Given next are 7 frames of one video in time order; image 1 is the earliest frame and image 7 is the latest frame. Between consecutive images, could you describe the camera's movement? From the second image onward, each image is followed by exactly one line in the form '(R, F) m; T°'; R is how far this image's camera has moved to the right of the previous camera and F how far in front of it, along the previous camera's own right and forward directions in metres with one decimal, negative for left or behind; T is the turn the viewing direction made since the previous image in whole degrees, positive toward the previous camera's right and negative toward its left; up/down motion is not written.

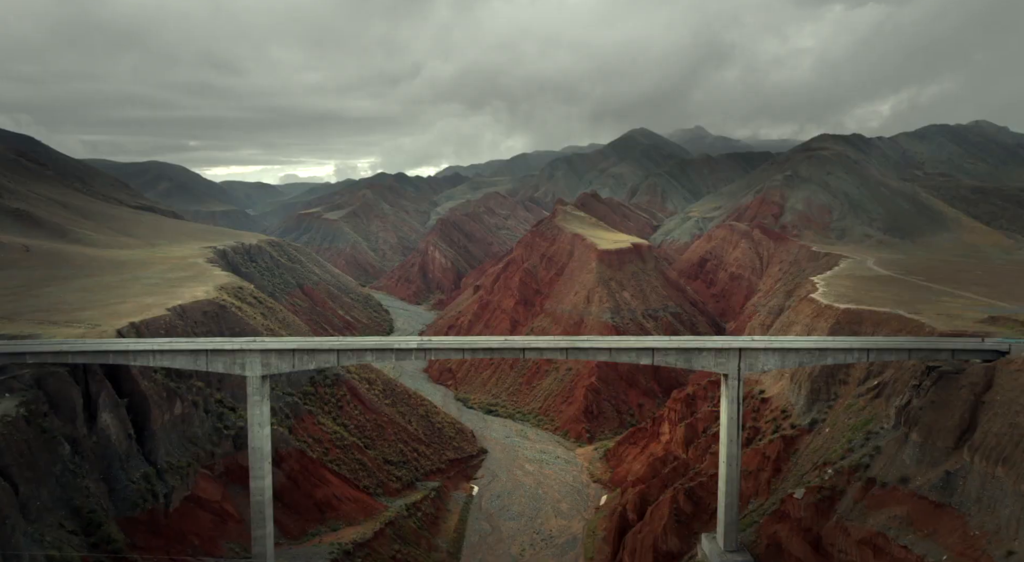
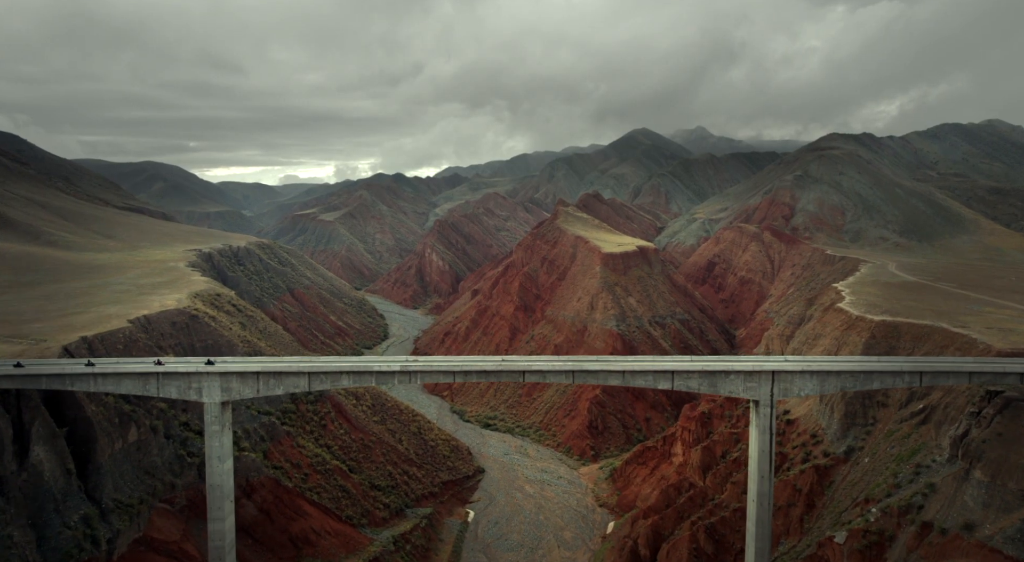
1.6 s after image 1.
(+0.1, +3.1) m; 0°
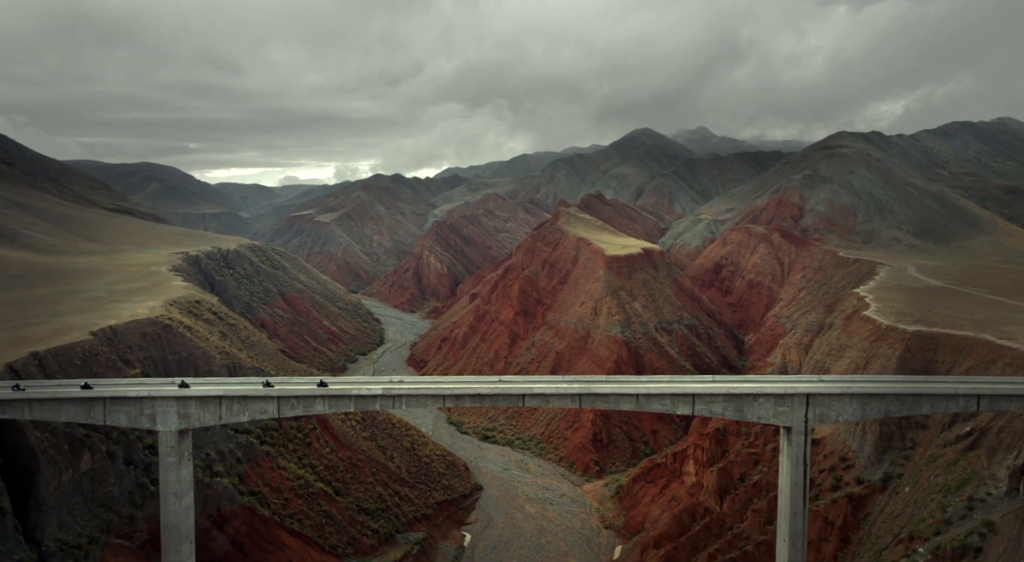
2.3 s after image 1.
(+0.1, +2.5) m; 0°
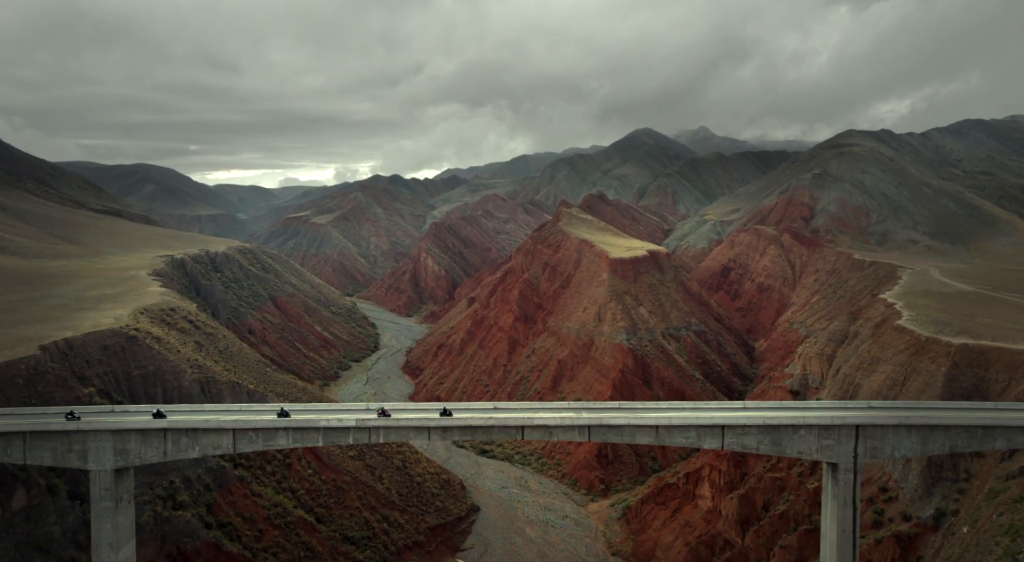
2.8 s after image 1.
(+0.1, +2.7) m; 0°
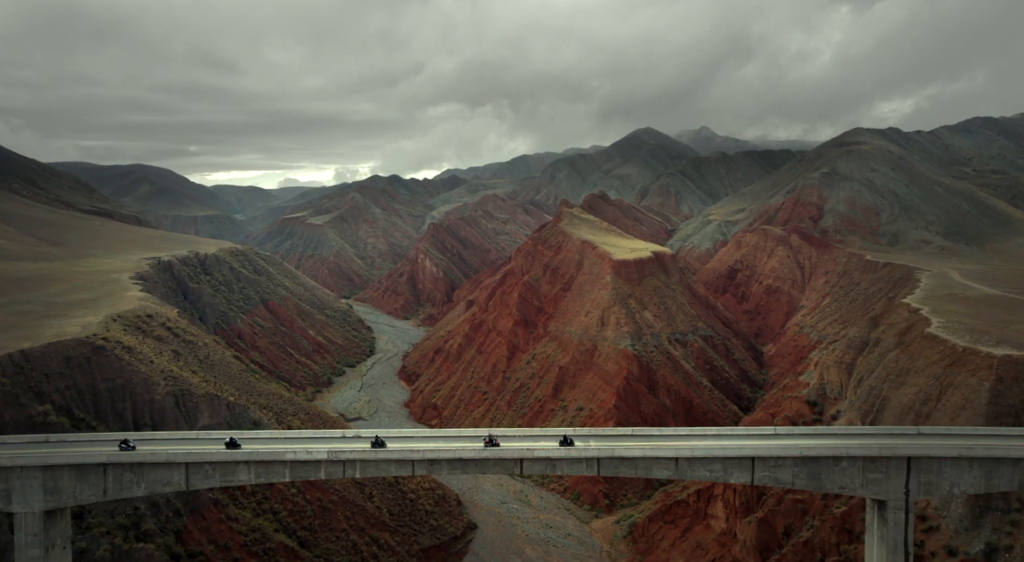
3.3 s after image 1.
(+0.1, +2.0) m; 0°
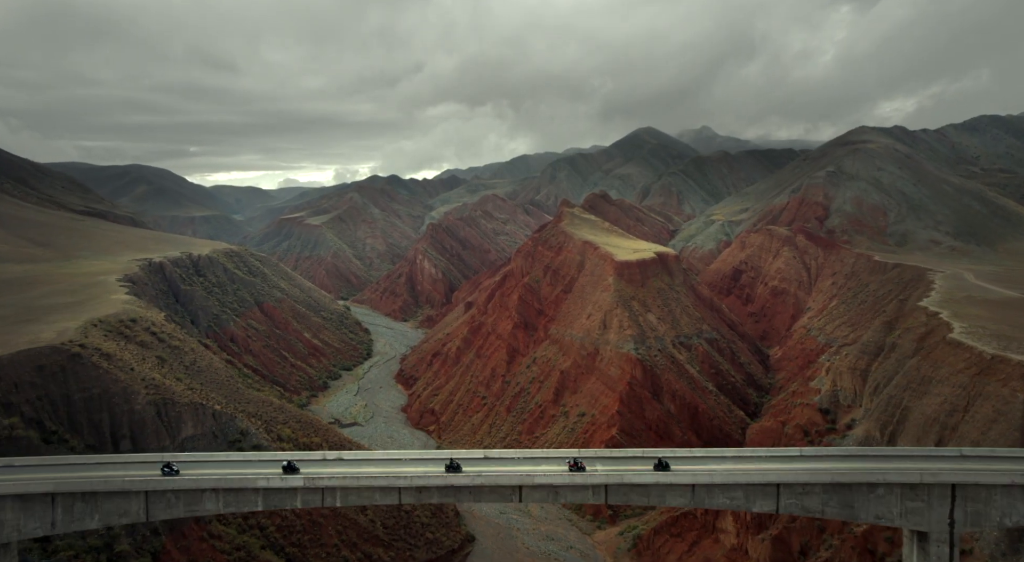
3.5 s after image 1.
(0.0, +1.3) m; 0°
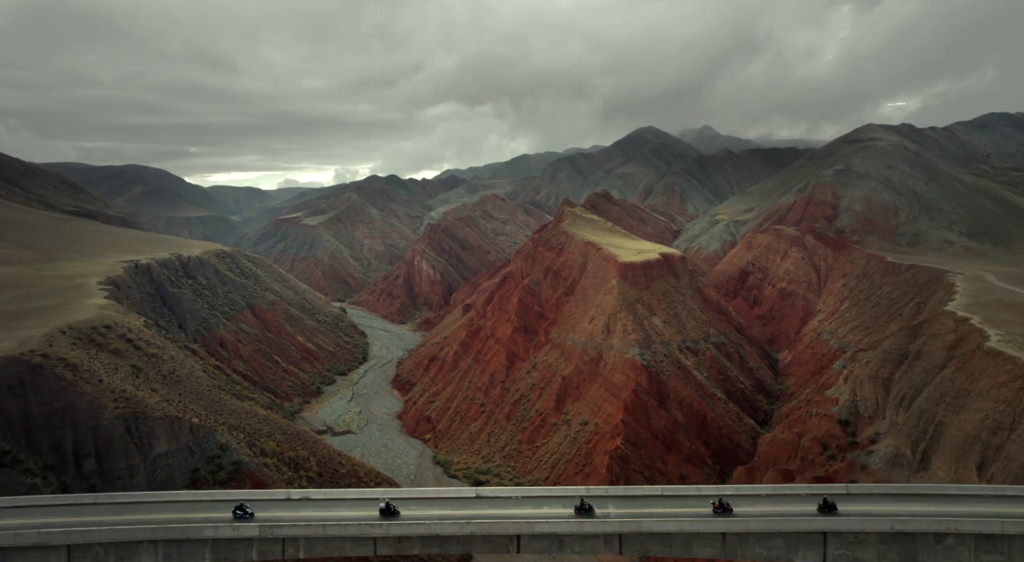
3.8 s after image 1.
(+0.1, +1.9) m; 0°
